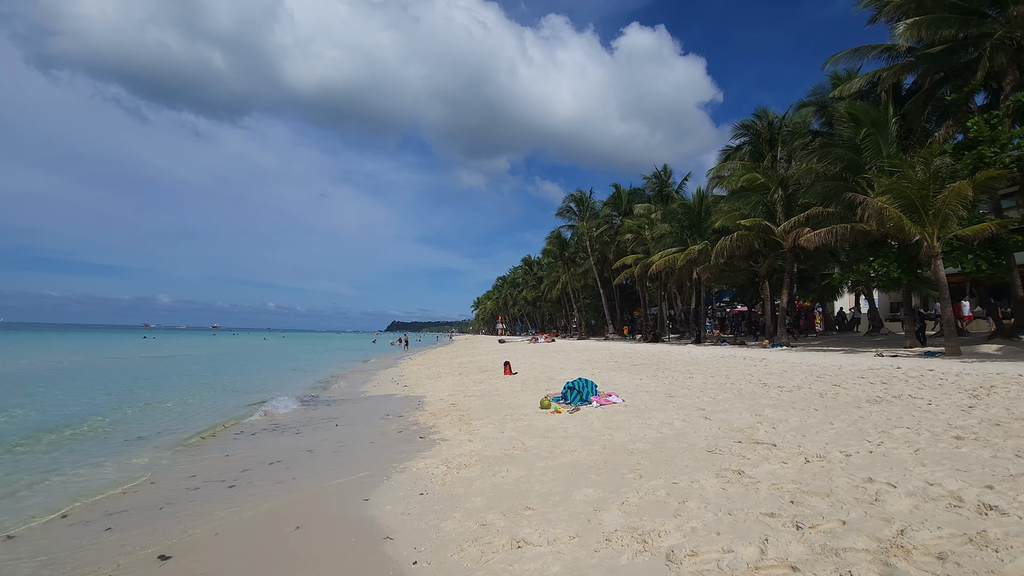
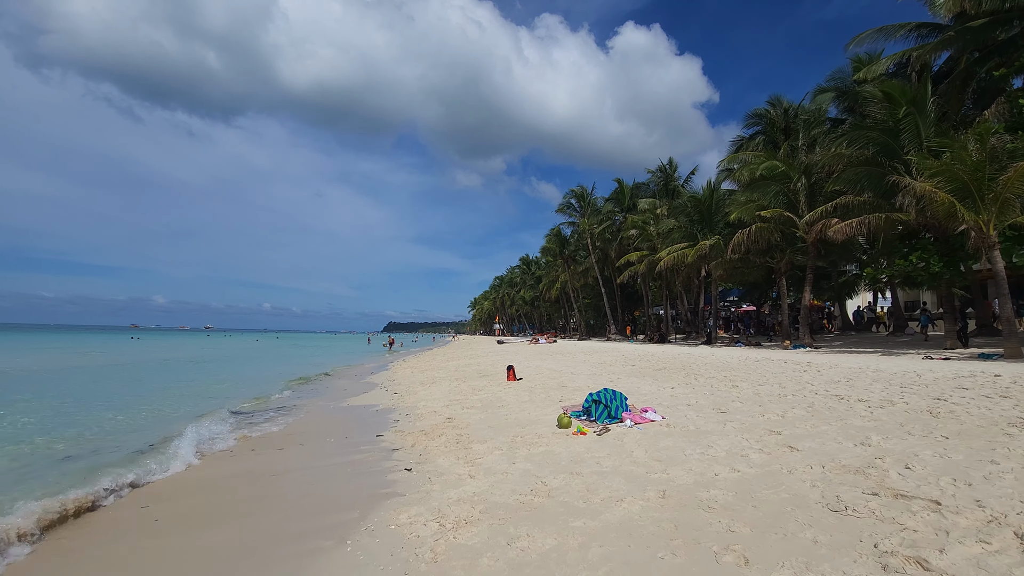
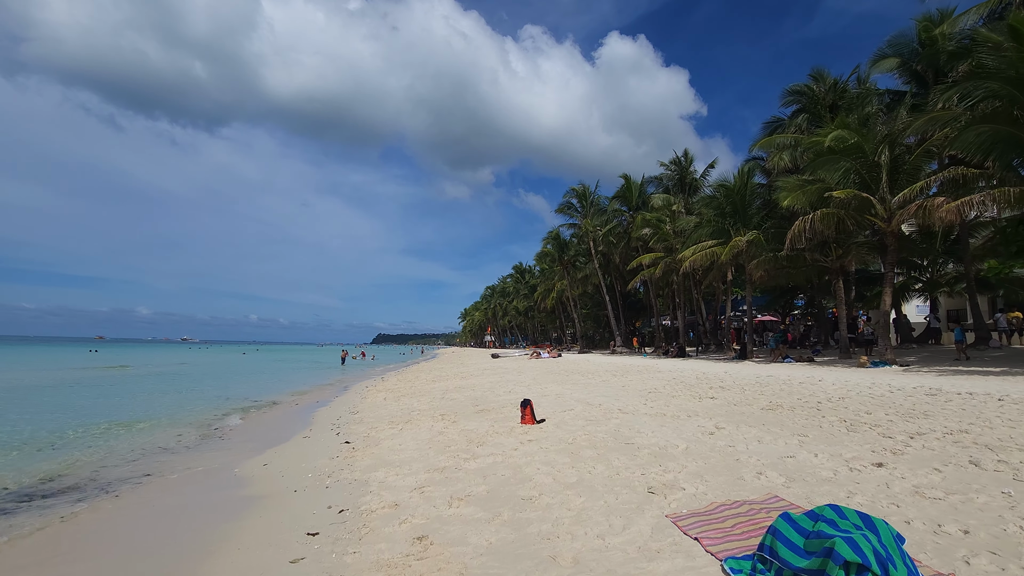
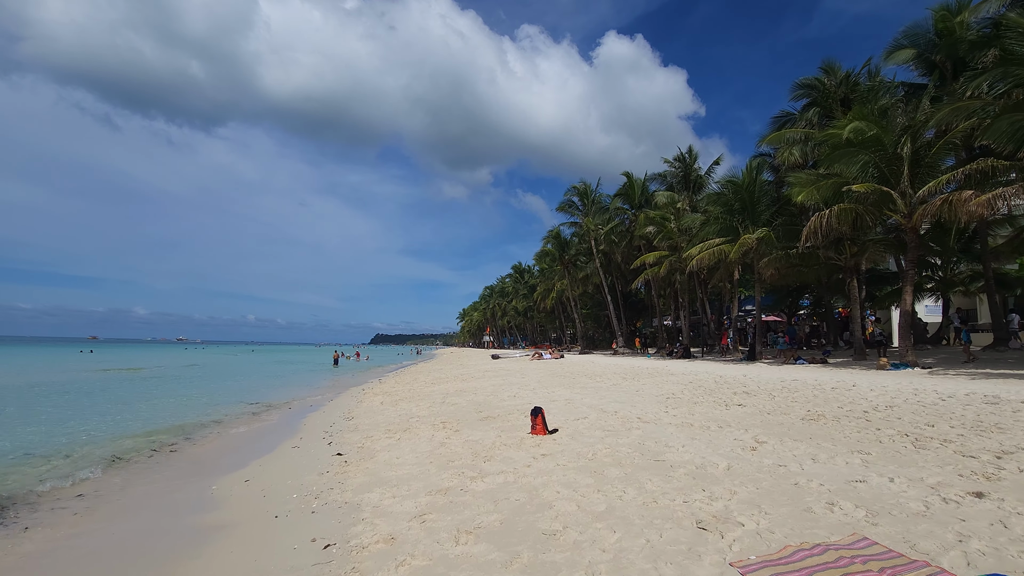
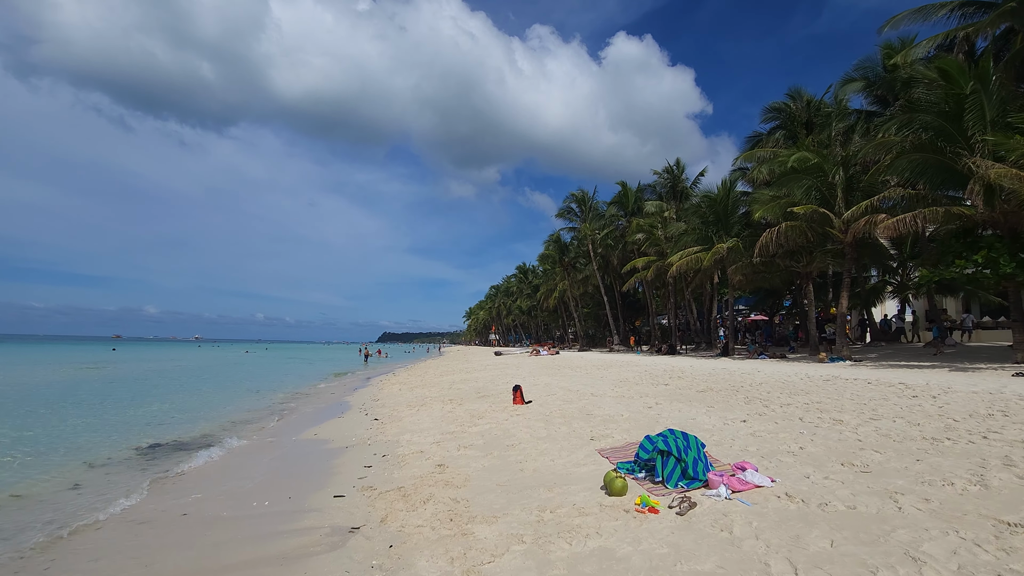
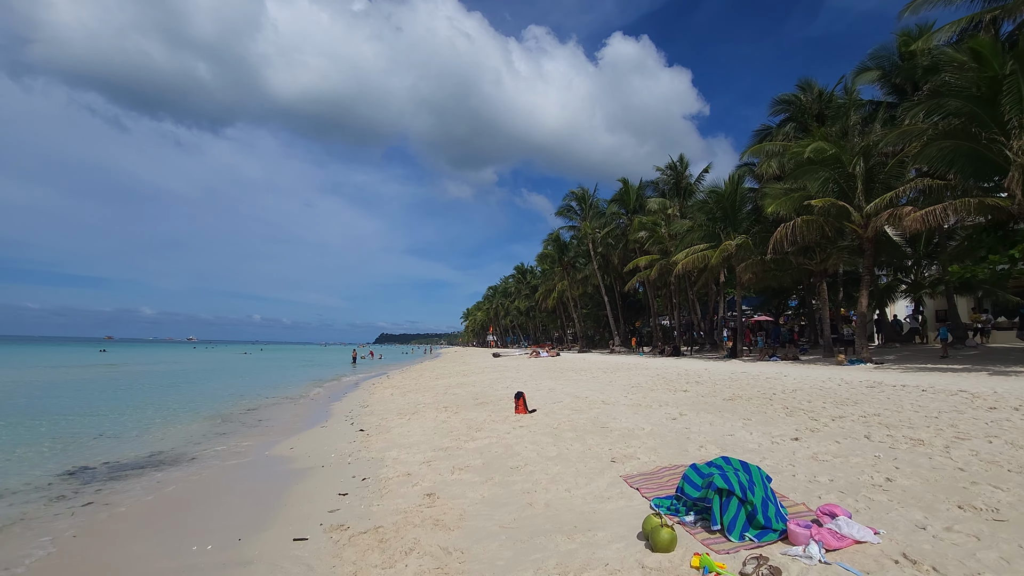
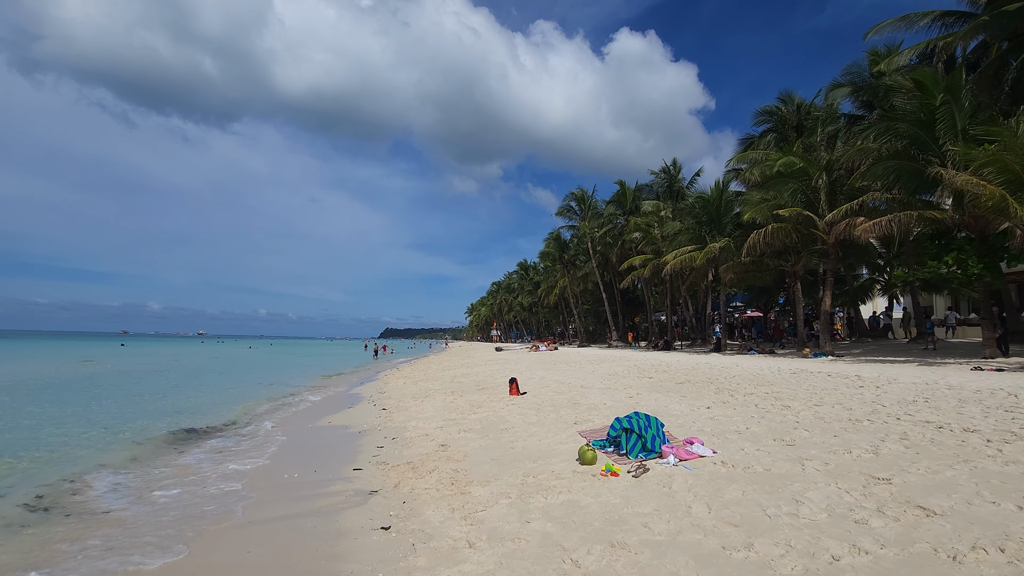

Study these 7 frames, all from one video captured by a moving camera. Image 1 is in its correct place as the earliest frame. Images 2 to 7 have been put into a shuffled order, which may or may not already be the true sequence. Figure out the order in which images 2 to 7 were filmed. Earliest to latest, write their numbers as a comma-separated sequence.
2, 7, 5, 6, 3, 4
